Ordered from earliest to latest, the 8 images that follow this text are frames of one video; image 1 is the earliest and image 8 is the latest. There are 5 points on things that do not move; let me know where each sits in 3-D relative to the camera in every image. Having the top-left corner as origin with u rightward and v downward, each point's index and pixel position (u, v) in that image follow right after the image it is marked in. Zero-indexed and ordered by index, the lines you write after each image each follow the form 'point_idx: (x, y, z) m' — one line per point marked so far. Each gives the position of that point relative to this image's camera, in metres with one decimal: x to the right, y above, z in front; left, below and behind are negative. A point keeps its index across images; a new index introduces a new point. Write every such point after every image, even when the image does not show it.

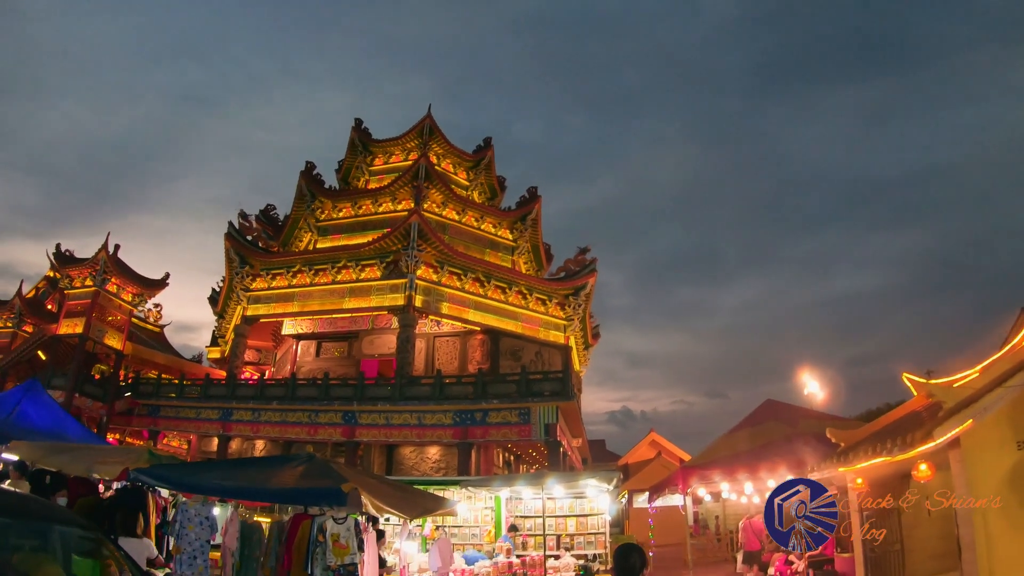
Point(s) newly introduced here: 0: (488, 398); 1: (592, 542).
0: (-0.2, -3.3, +18.8) m
1: (+1.6, -5.3, +12.7) m
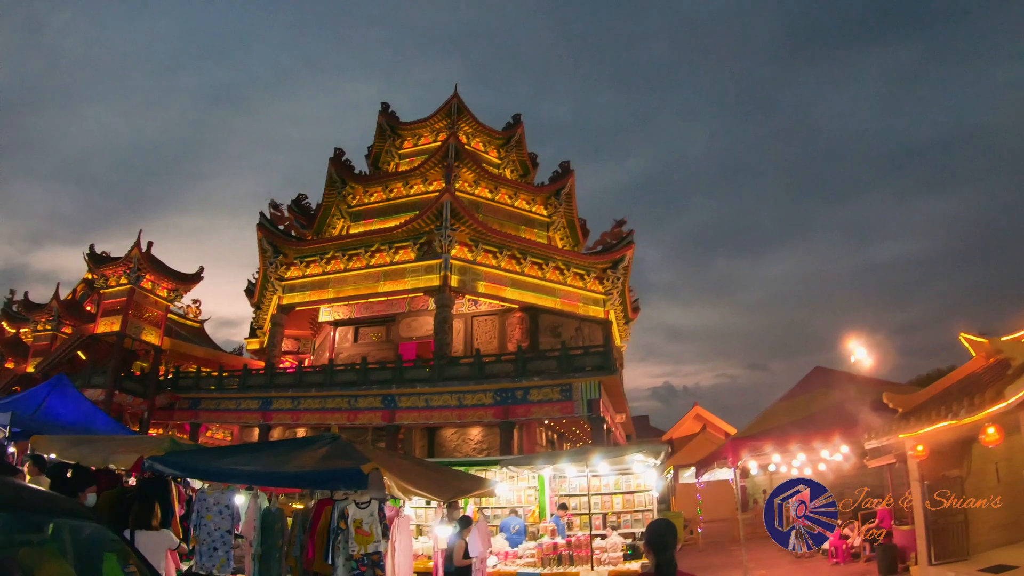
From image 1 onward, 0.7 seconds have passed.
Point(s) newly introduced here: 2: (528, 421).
0: (+1.0, -2.6, +18.3) m
1: (+2.6, -4.7, +12.3) m
2: (+1.0, -3.9, +18.1) m
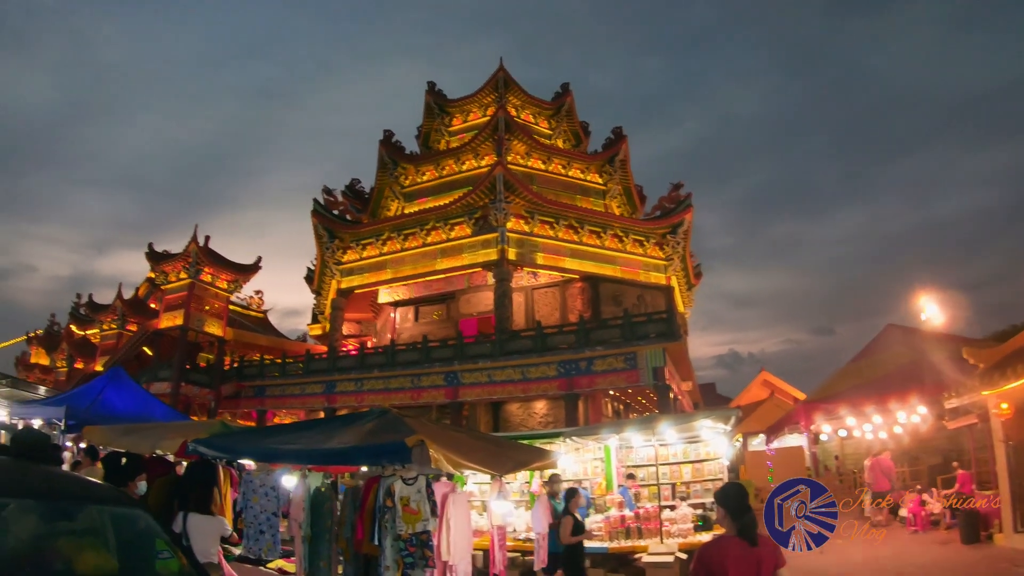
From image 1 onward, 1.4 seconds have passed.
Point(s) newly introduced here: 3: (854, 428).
0: (+2.7, -1.6, +17.8) m
1: (+3.8, -3.9, +11.7) m
2: (+2.8, -2.9, +17.7) m
3: (+9.8, -4.0, +17.4) m
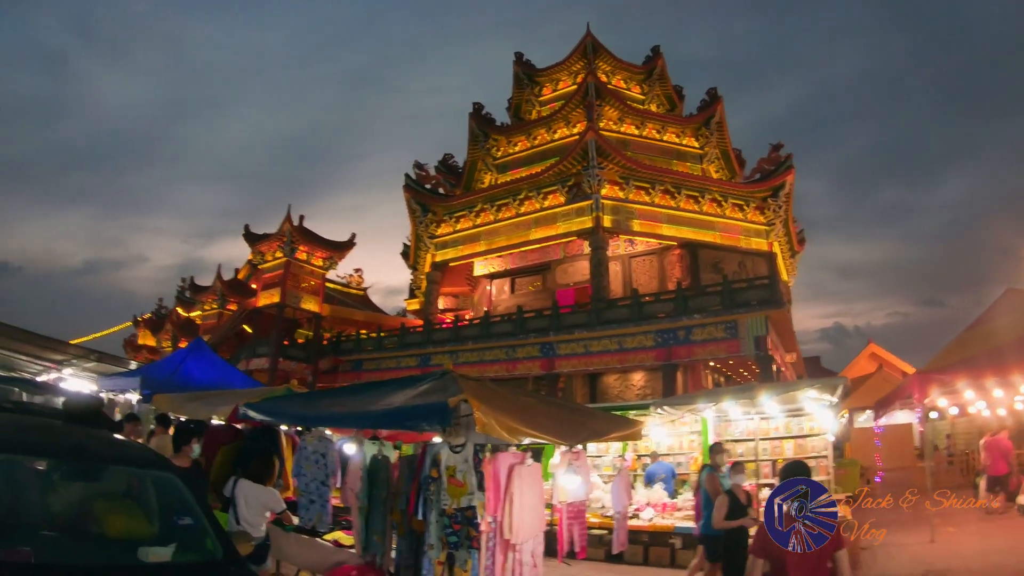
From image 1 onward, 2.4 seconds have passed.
0: (+5.0, -0.7, +16.8) m
1: (+5.3, -3.2, +10.7) m
2: (+5.0, -2.0, +16.7) m
3: (+12.0, -2.9, +15.5) m
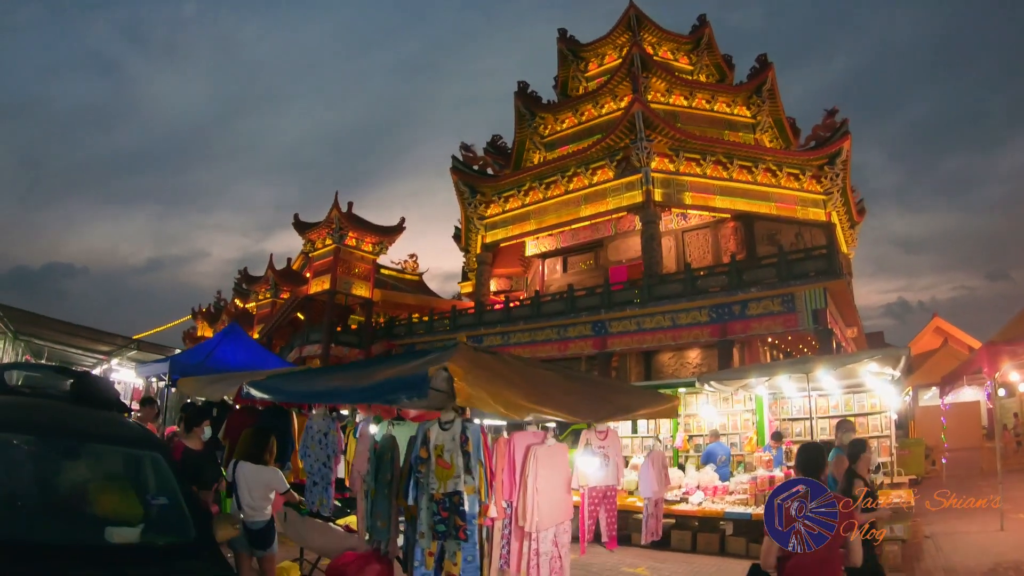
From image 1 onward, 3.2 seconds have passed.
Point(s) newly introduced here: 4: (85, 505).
0: (+6.0, 0.0, +16.0) m
1: (+6.0, -2.6, +10.0) m
2: (+6.1, -1.3, +16.0) m
3: (+13.0, -2.1, +14.3) m
4: (-2.0, -1.1, +2.9) m
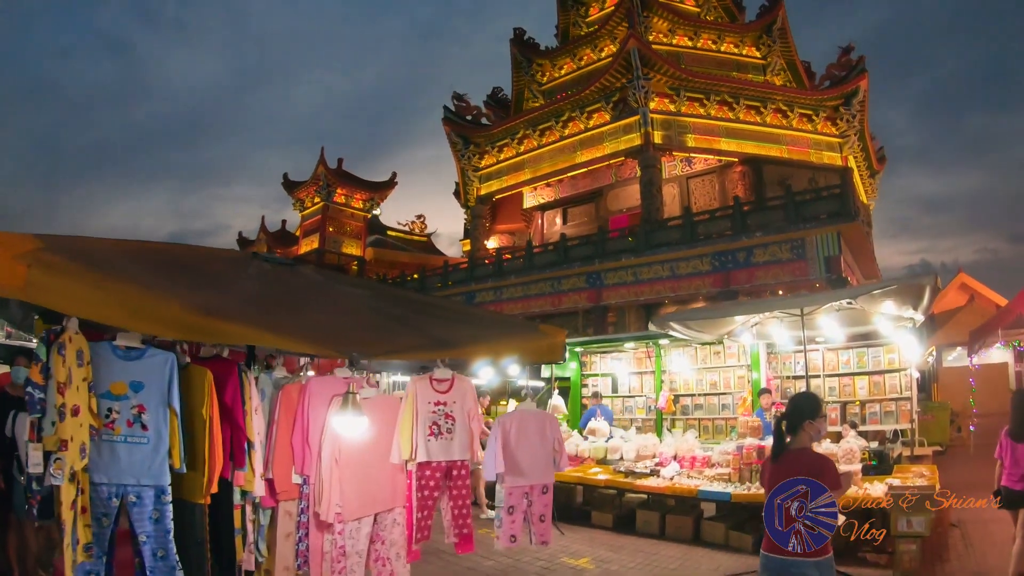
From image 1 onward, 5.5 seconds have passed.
0: (+5.6, +1.2, +14.5) m
1: (+5.4, -1.8, +8.7) m
2: (+5.7, -0.1, +14.6) m
3: (+12.6, -0.9, +12.7) m
4: (-2.7, -0.7, +1.7) m
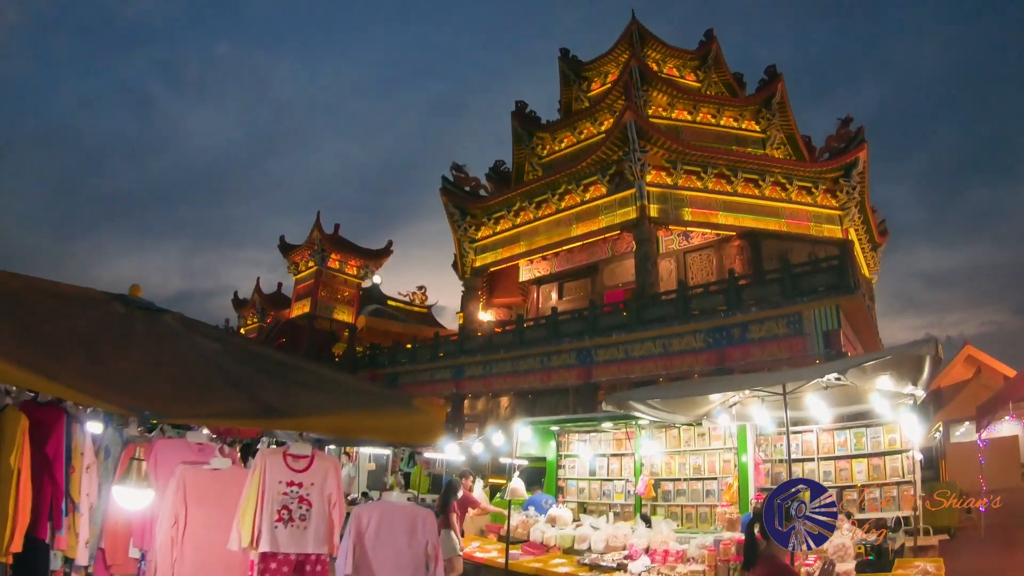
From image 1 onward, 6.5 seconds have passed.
0: (+5.3, -0.4, +14.2) m
1: (+5.0, -2.8, +8.0) m
2: (+5.4, -1.8, +14.1) m
3: (+12.2, -2.5, +12.1) m
4: (-3.2, -0.8, +1.3) m
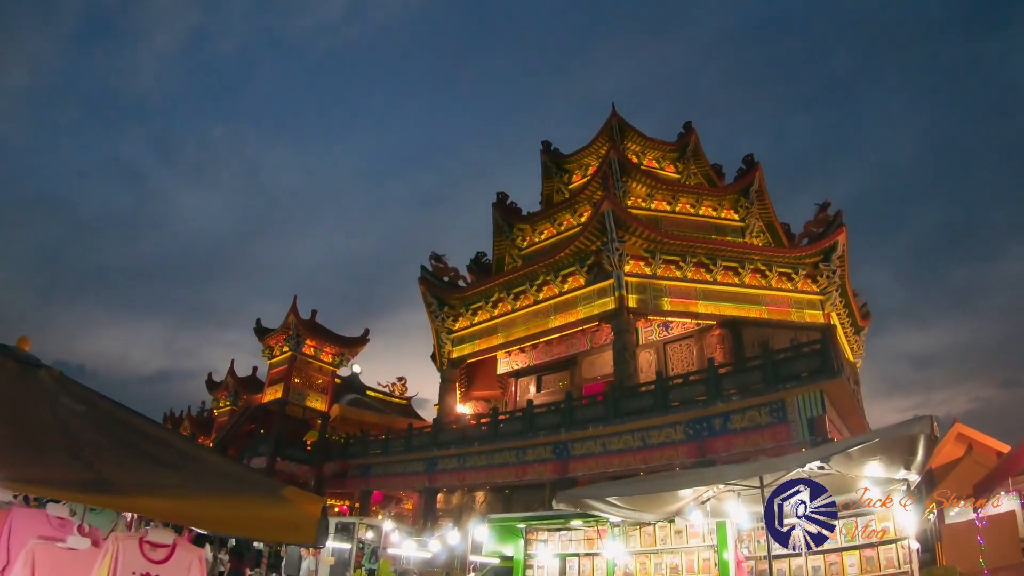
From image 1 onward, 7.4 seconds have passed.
0: (+4.7, -2.3, +13.9) m
1: (+4.6, -3.8, +7.5) m
2: (+4.8, -3.6, +13.6) m
3: (+11.7, -3.9, +11.7) m
4: (-3.4, -1.1, +0.8) m
